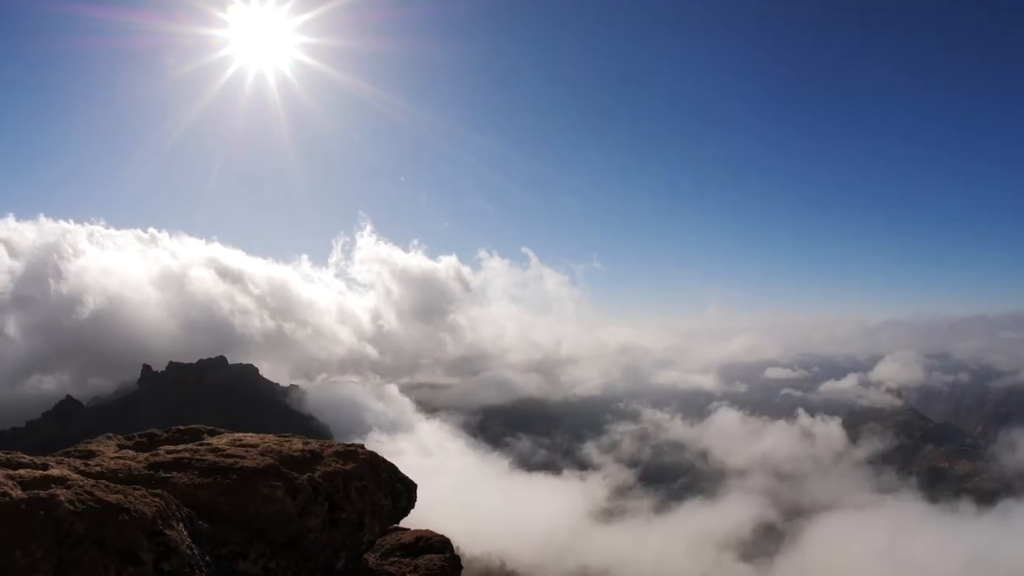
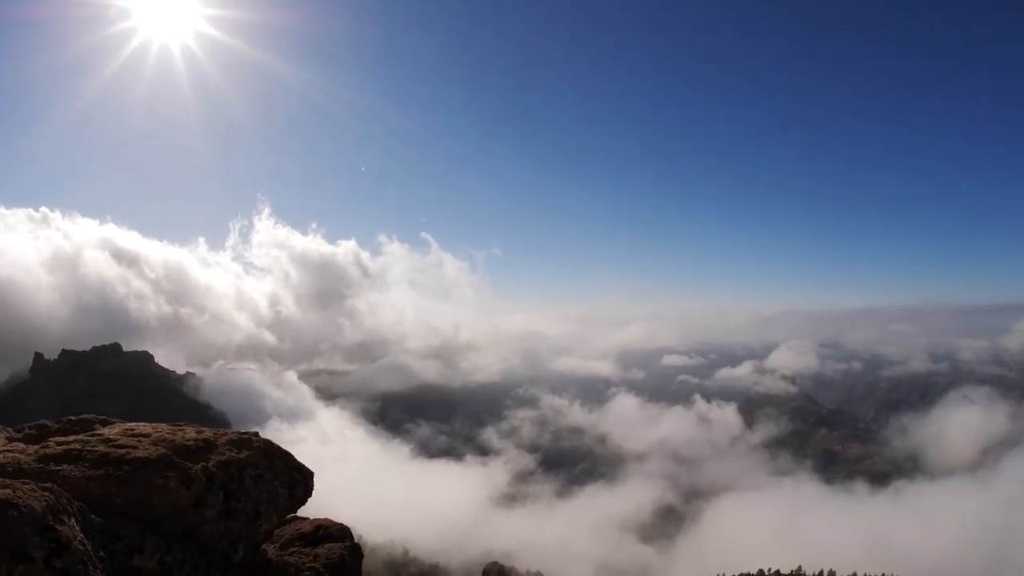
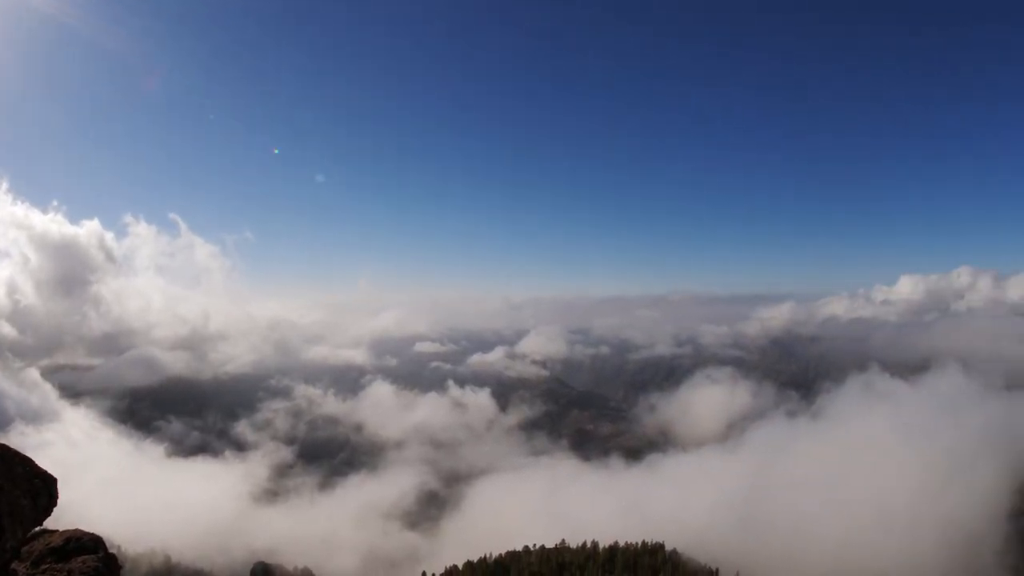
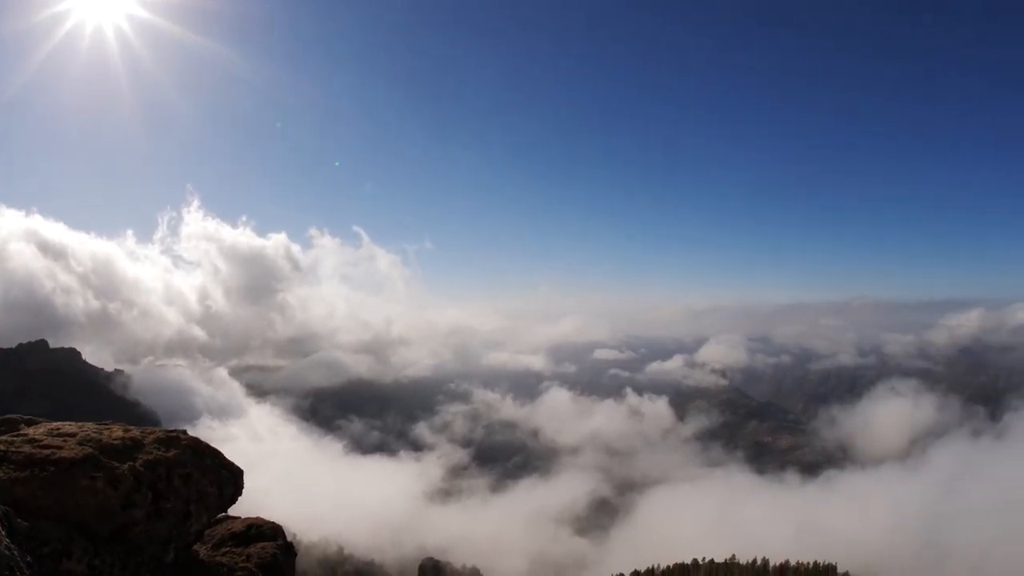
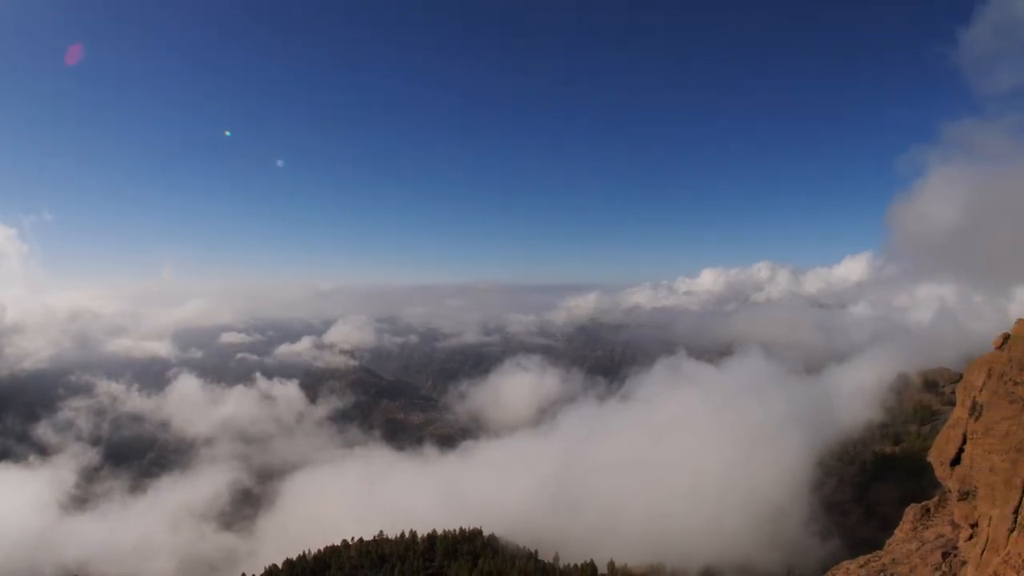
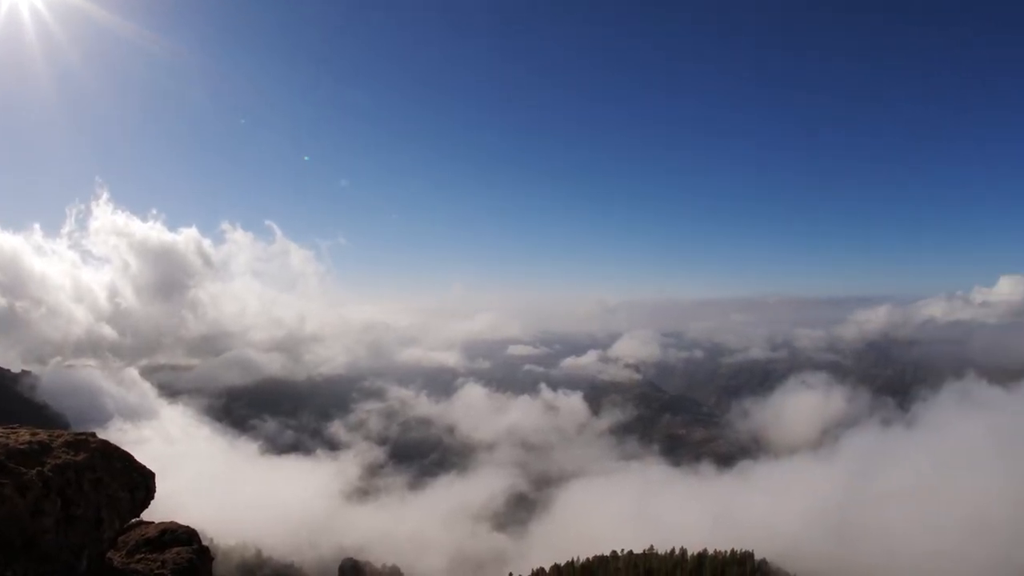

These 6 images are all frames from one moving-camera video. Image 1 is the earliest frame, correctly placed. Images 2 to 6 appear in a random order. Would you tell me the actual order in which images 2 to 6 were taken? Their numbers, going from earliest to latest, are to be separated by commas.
2, 4, 6, 3, 5
